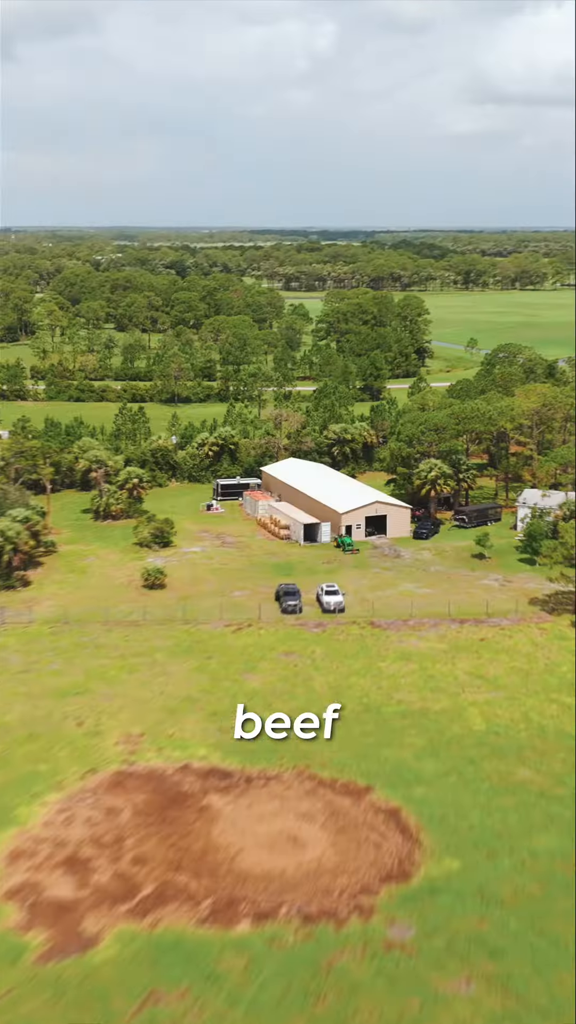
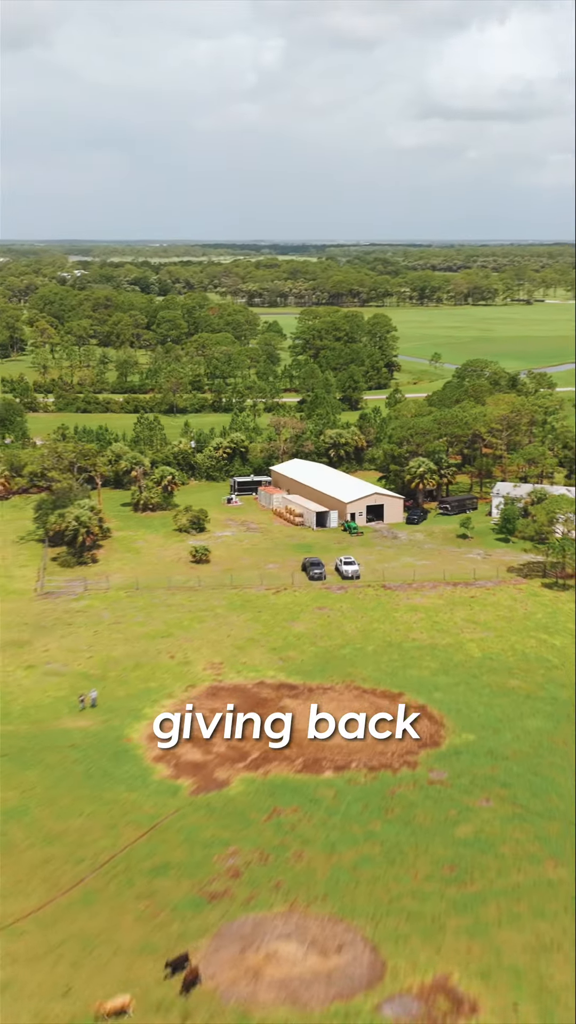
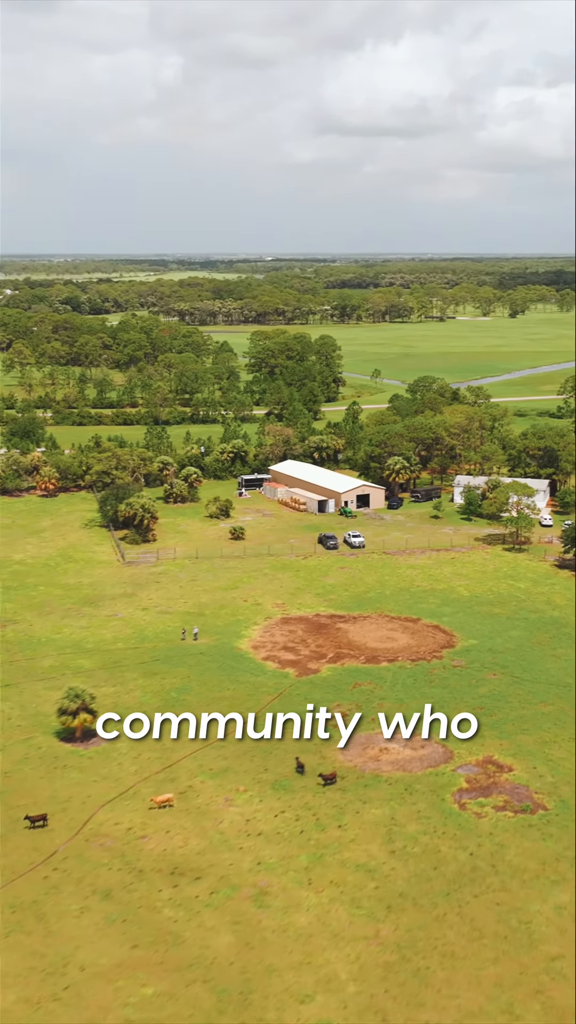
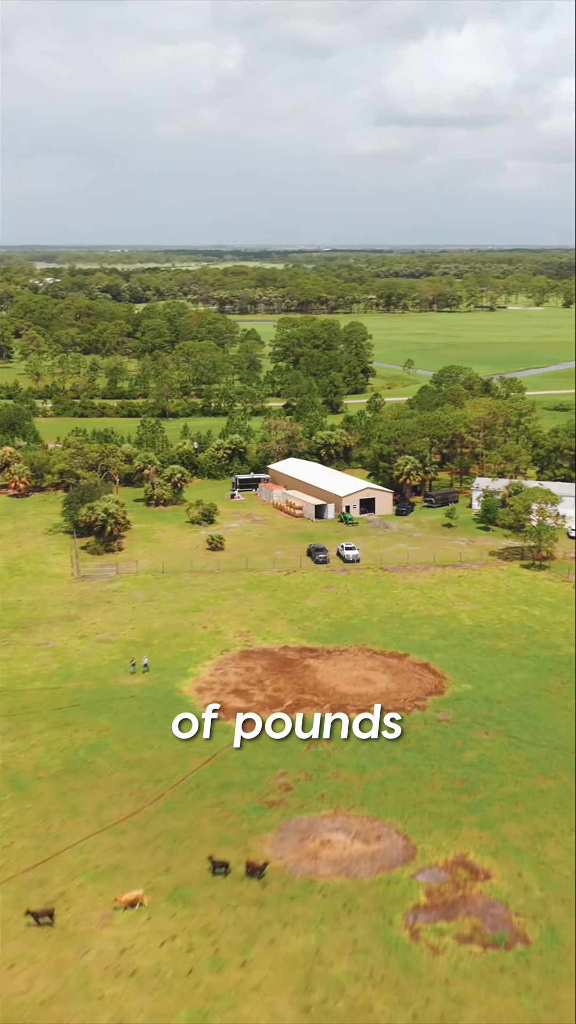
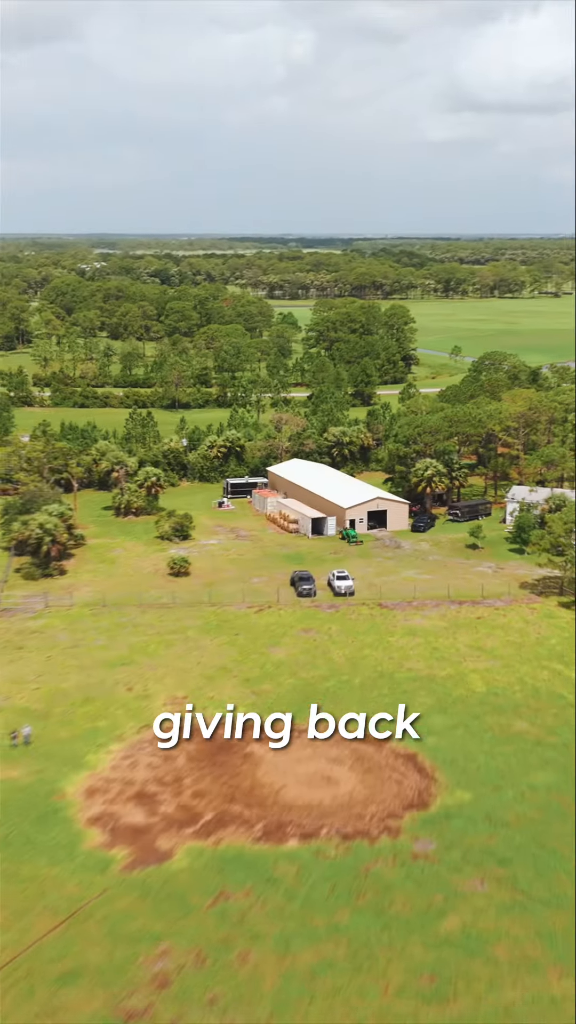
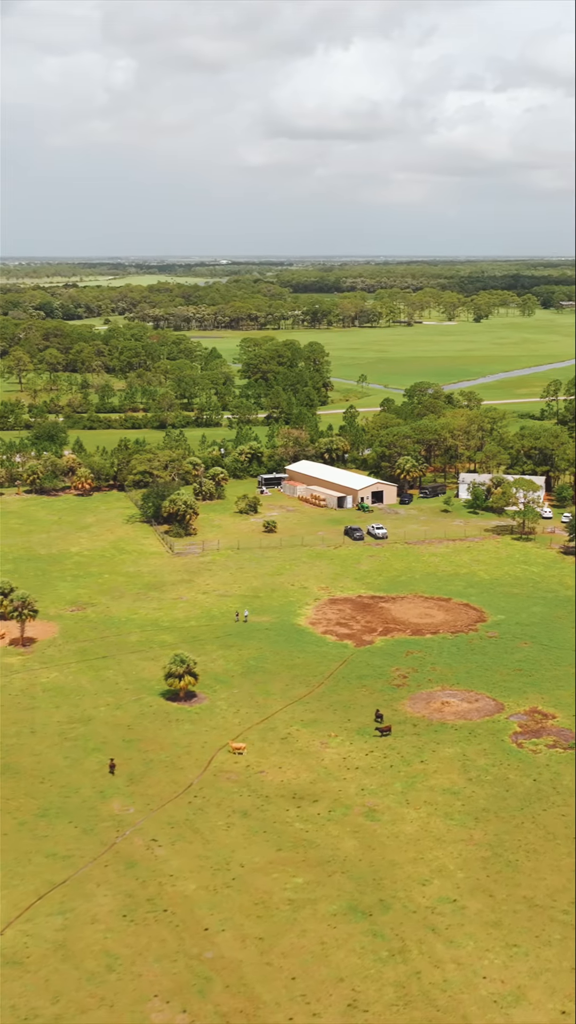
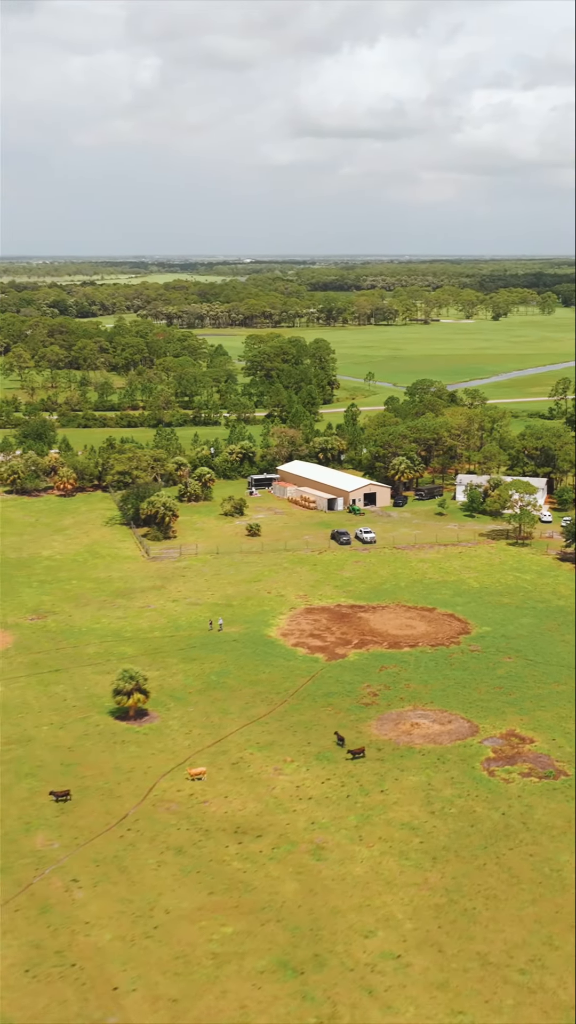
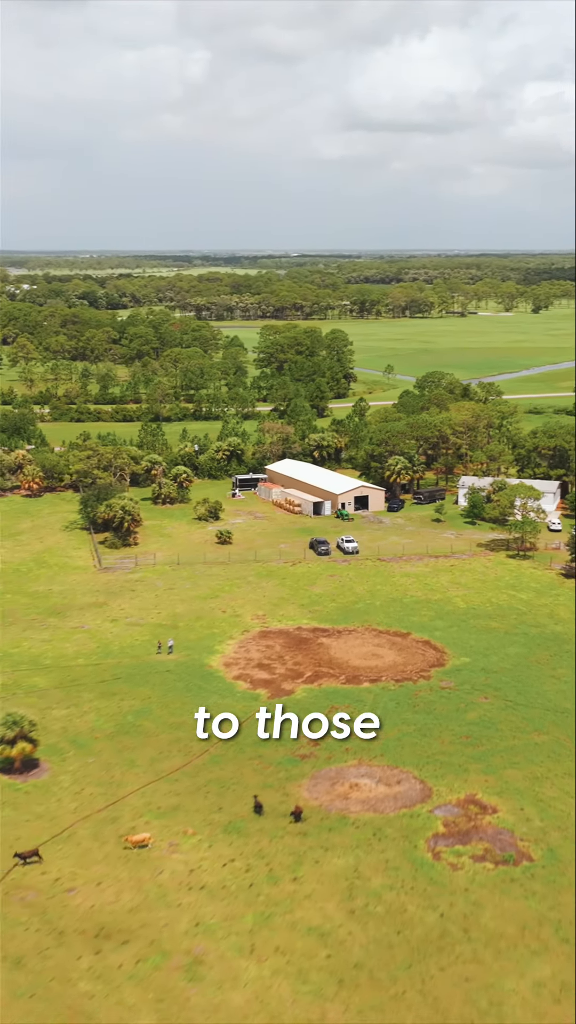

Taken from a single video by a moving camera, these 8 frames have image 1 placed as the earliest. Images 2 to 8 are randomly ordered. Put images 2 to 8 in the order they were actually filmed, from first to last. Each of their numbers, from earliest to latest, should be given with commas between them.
5, 2, 4, 8, 3, 7, 6
